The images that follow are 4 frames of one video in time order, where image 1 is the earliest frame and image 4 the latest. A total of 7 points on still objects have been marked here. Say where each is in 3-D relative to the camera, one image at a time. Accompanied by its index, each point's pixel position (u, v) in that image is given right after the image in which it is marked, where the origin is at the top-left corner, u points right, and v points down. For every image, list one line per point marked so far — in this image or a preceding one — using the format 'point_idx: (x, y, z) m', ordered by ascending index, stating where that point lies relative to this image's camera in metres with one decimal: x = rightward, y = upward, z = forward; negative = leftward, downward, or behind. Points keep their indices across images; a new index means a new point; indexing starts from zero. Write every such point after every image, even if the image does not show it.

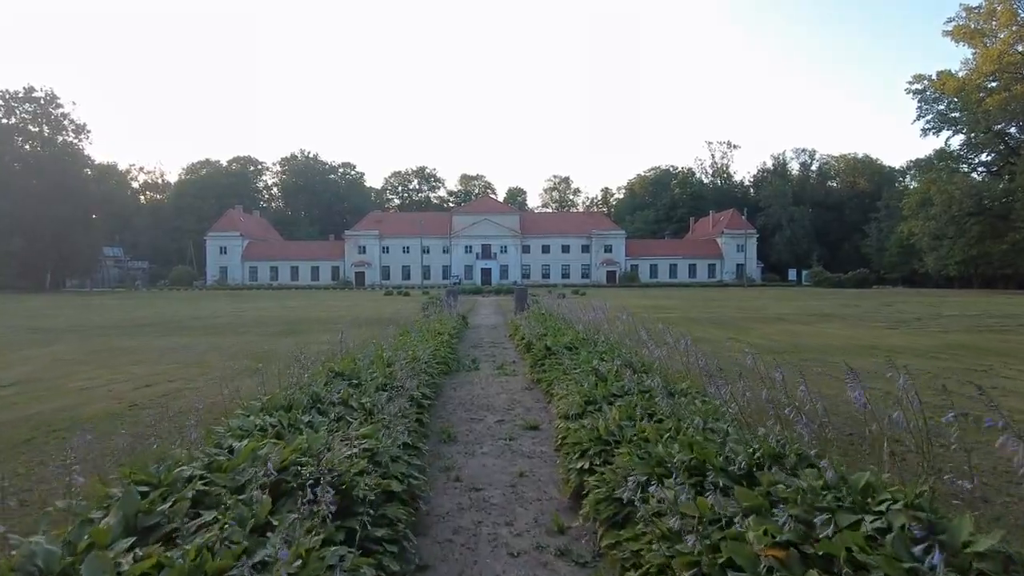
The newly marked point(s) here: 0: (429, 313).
0: (-2.0, -0.6, +18.3) m
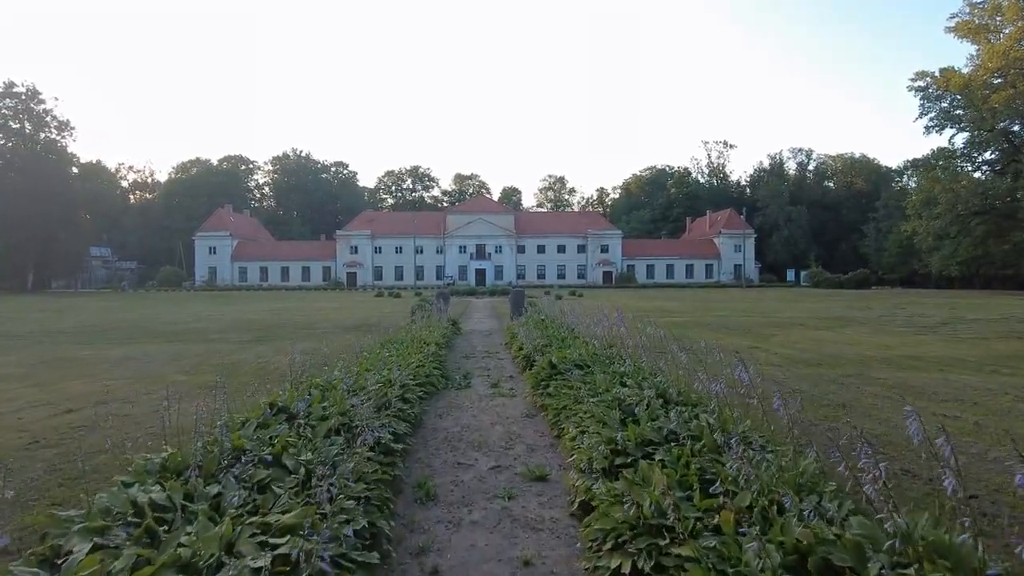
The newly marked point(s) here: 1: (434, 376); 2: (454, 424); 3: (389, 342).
0: (-2.1, -0.7, +16.6) m
1: (-1.0, -1.1, +9.4) m
2: (-0.6, -1.3, +7.2) m
3: (-1.9, -0.8, +11.7) m
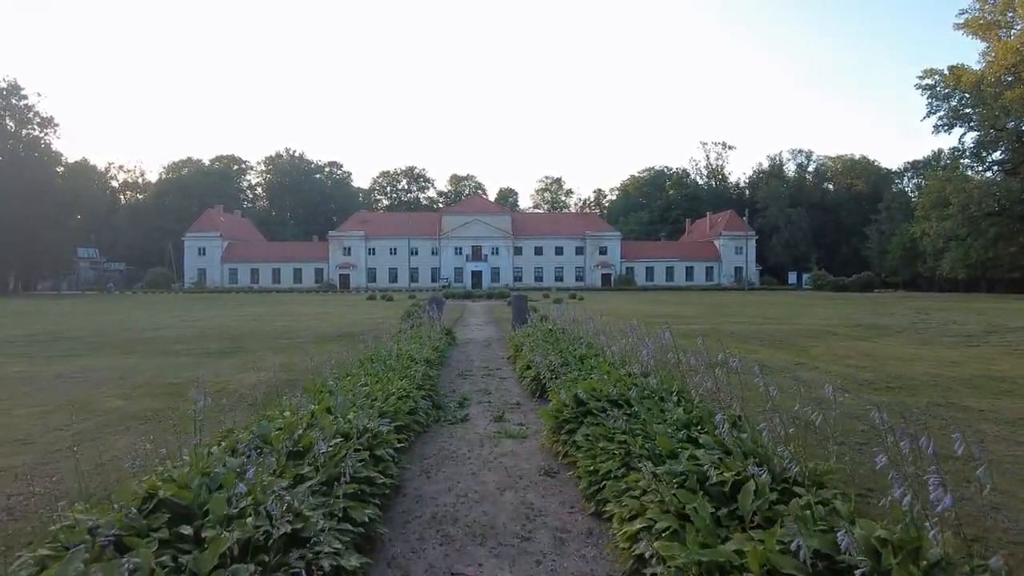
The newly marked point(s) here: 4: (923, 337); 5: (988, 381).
0: (-2.1, -0.8, +14.5) m
1: (-0.9, -1.2, +7.4) m
2: (-0.5, -1.4, +5.2) m
3: (-1.9, -0.9, +9.6) m
4: (+10.2, -1.2, +18.2) m
5: (+6.9, -1.3, +10.7) m
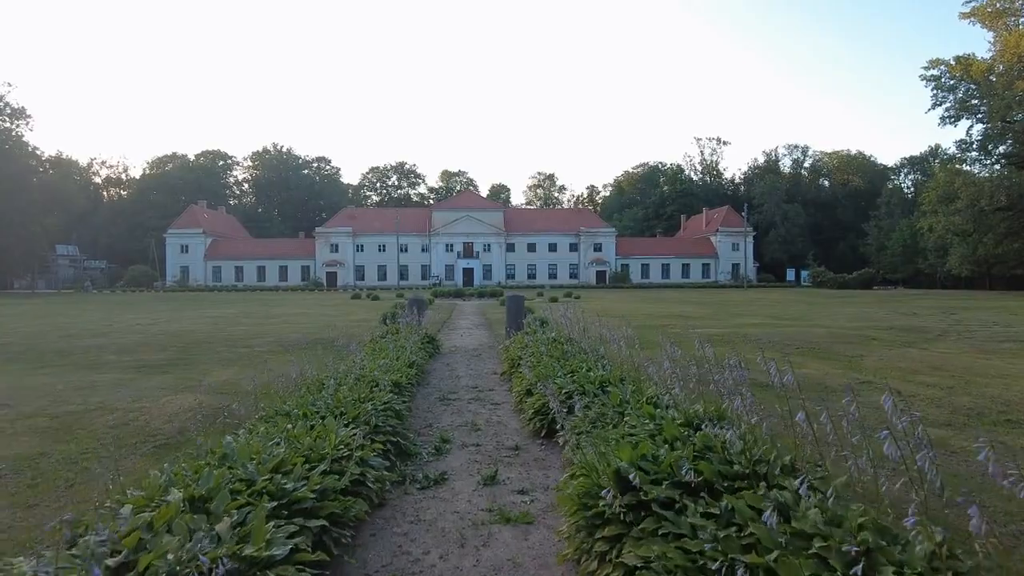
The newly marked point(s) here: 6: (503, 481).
0: (-2.2, -0.8, +12.0) m
1: (-0.9, -1.2, +4.9) m
2: (-0.4, -1.4, +2.7) m
3: (-1.9, -0.9, +7.2) m
4: (+10.1, -1.2, +15.9) m
5: (+6.8, -1.3, +8.3) m
6: (-0.1, -1.4, +5.5) m
